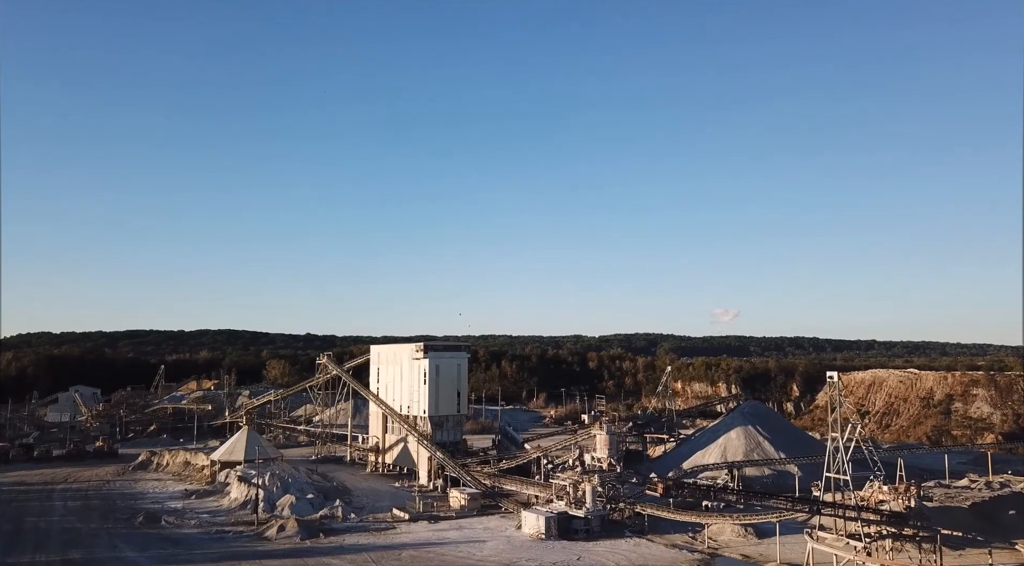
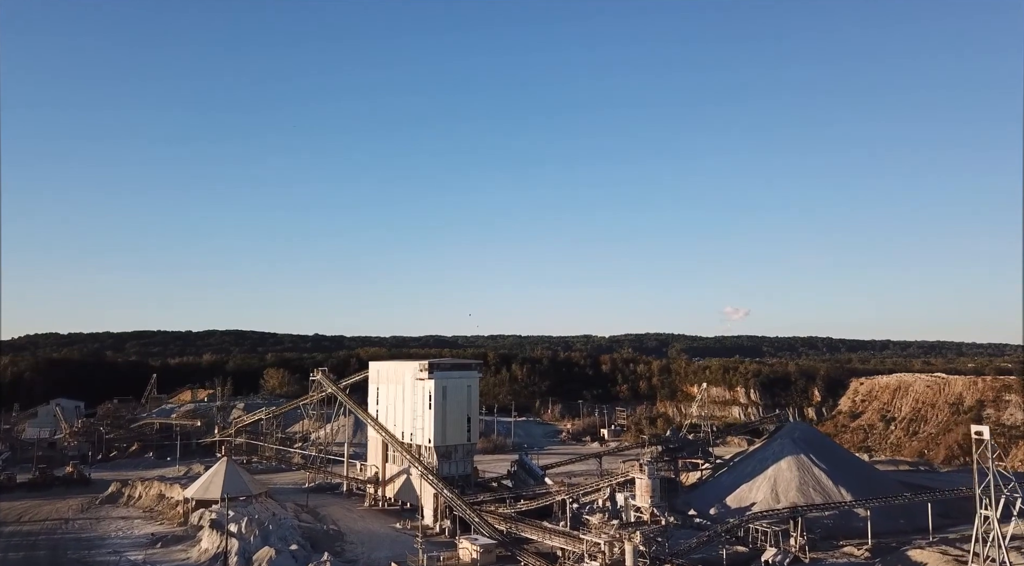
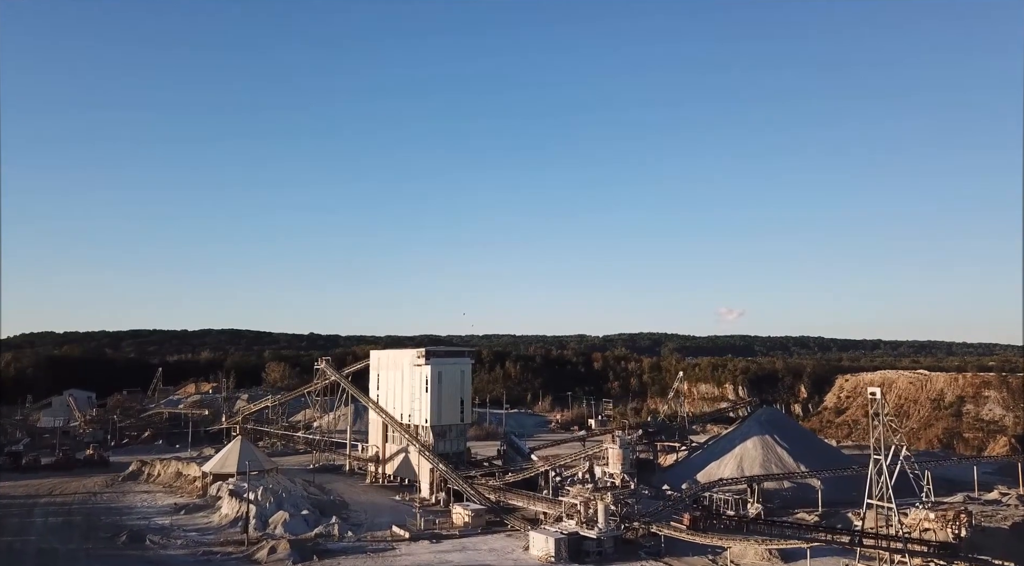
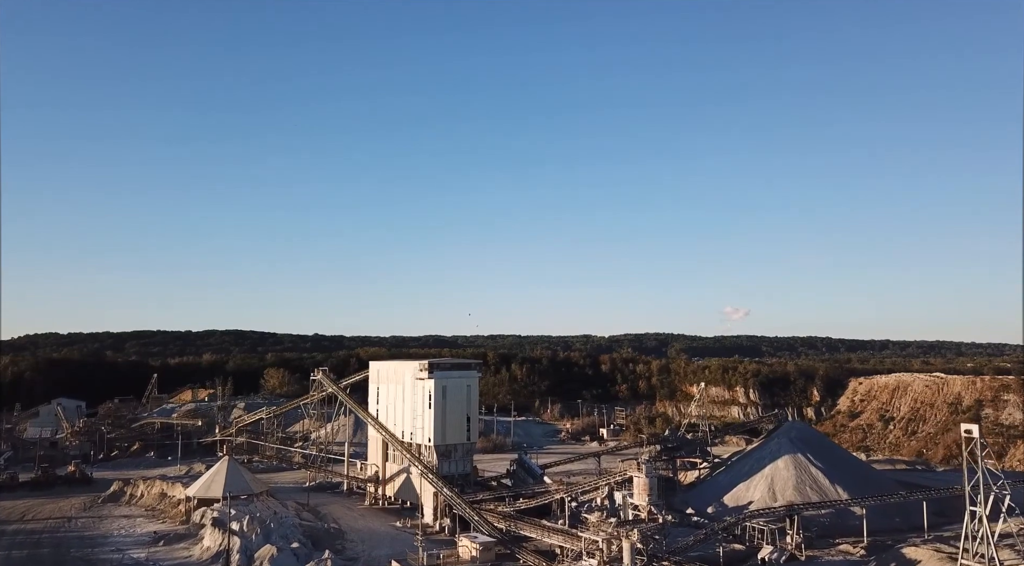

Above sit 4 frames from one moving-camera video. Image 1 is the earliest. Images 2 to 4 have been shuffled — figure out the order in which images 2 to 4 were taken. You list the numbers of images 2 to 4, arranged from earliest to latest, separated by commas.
3, 4, 2
